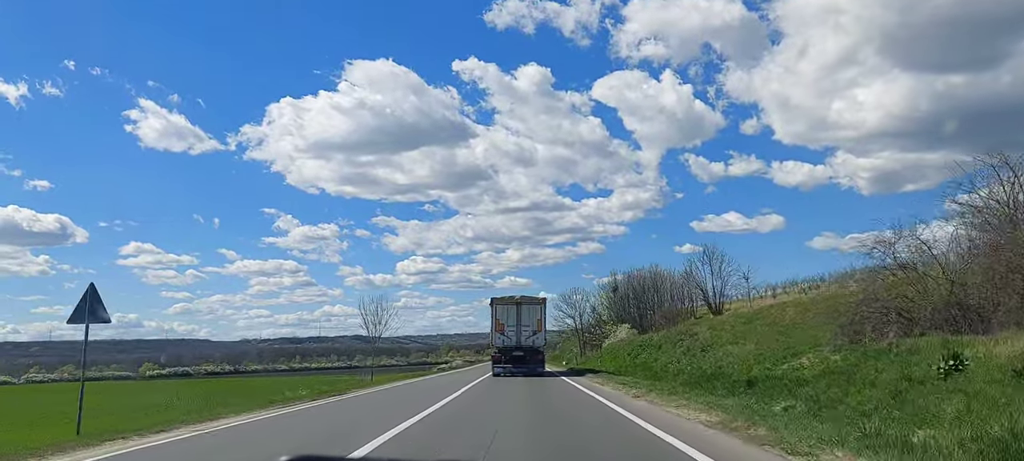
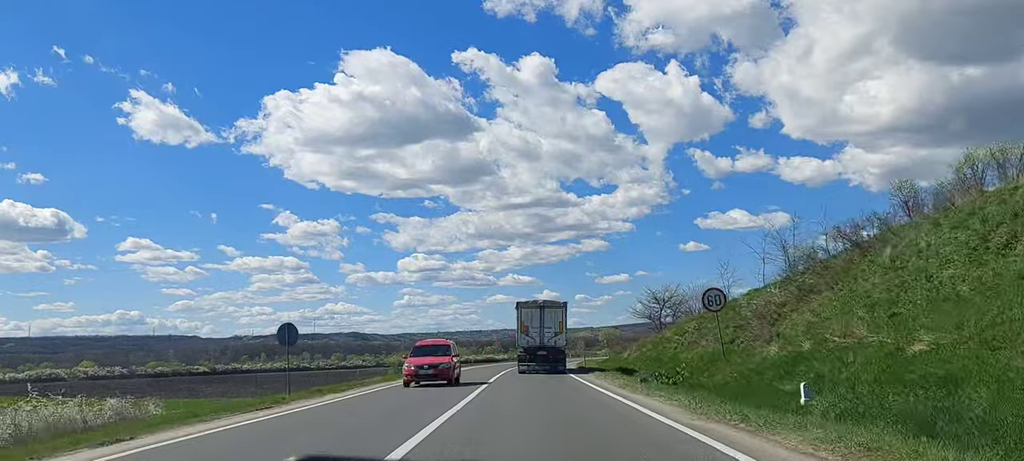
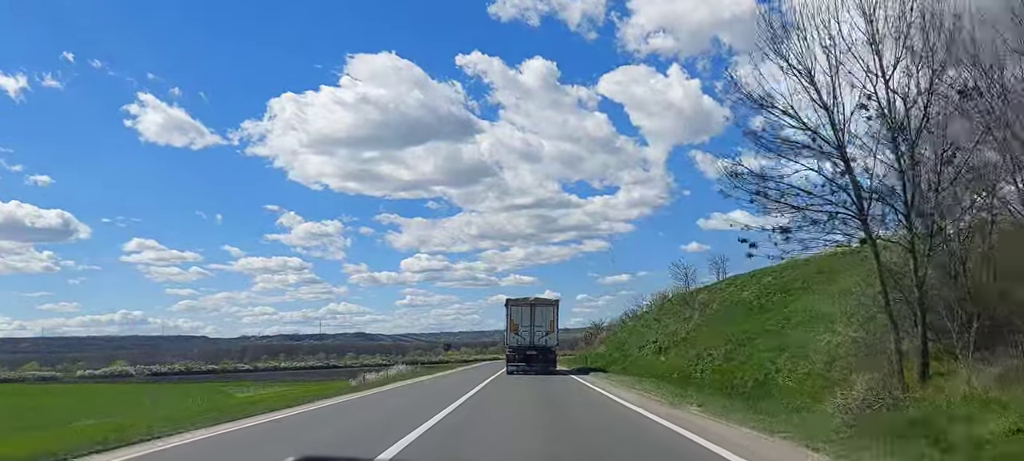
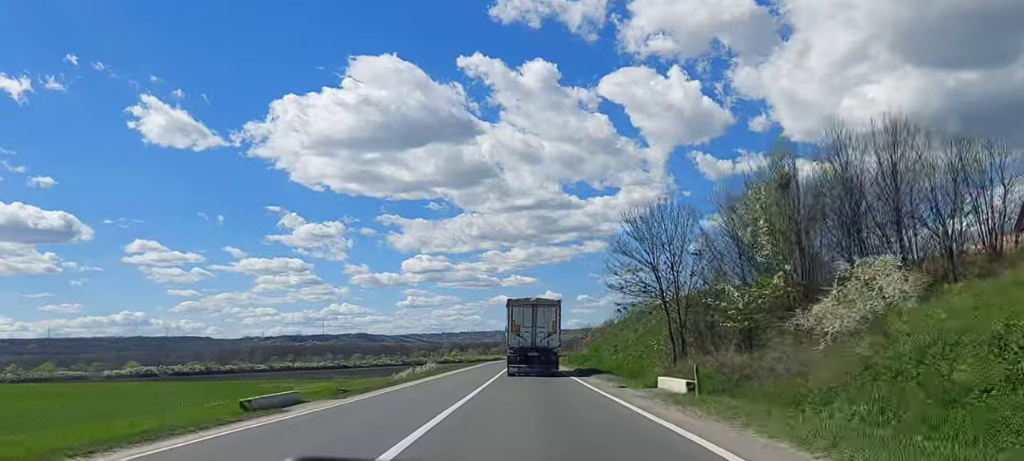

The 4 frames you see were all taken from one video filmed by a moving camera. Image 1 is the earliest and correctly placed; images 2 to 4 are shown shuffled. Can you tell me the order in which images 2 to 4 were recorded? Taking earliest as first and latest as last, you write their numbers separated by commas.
4, 3, 2
